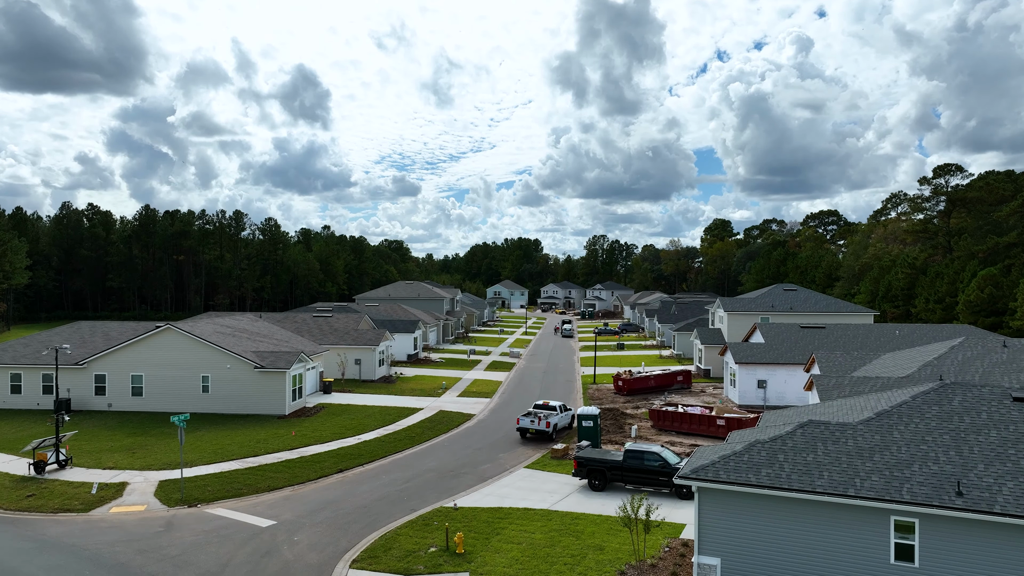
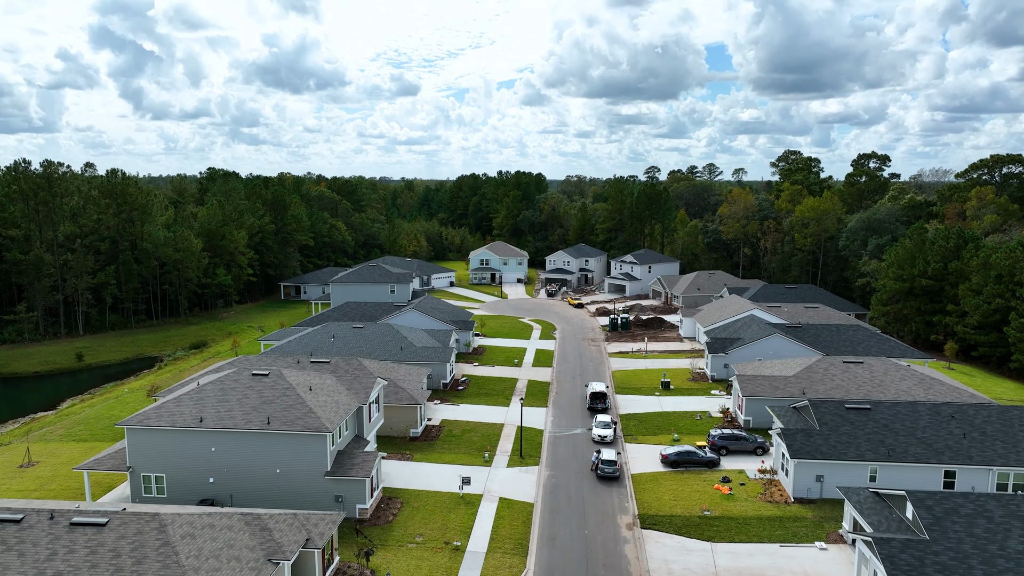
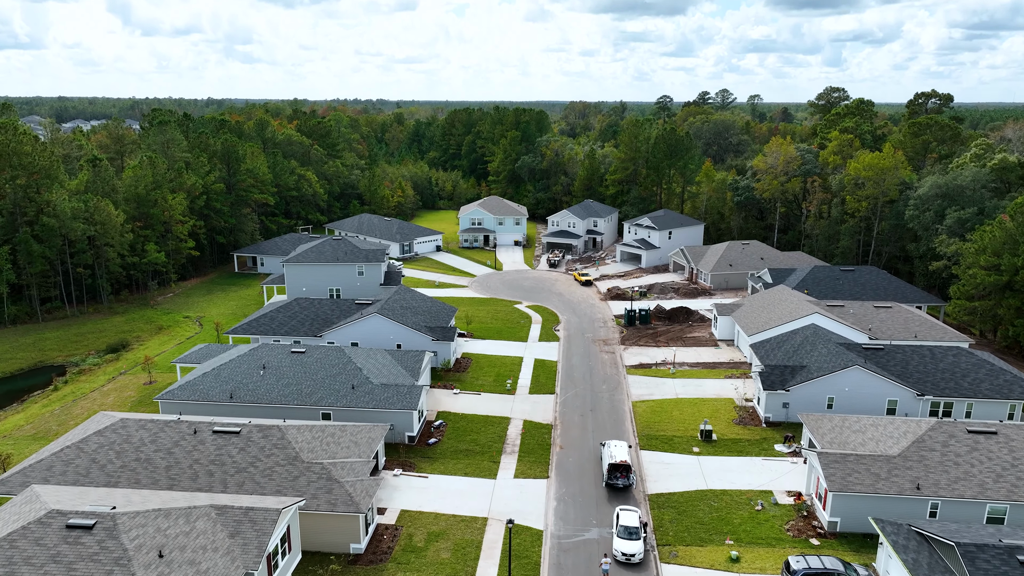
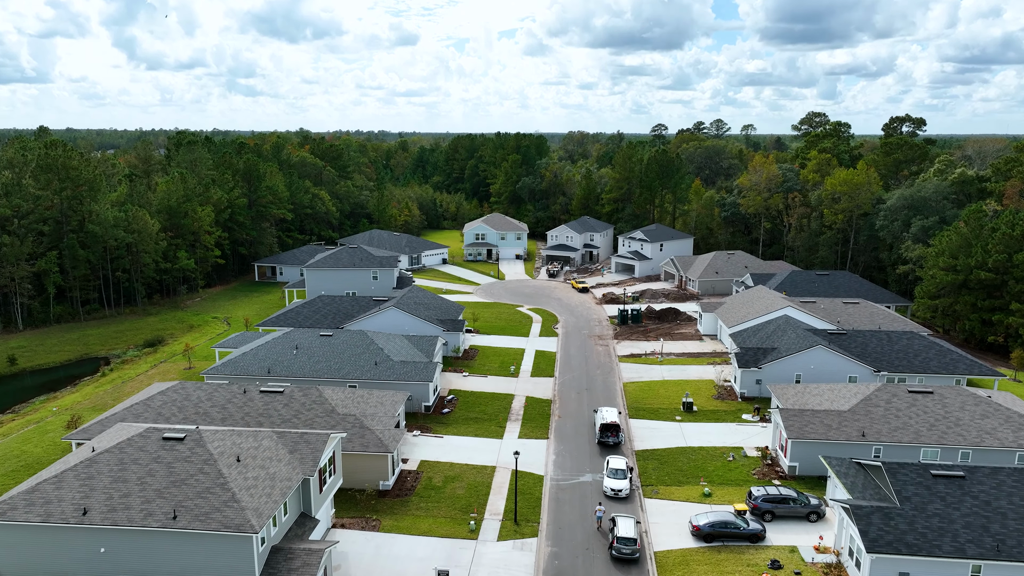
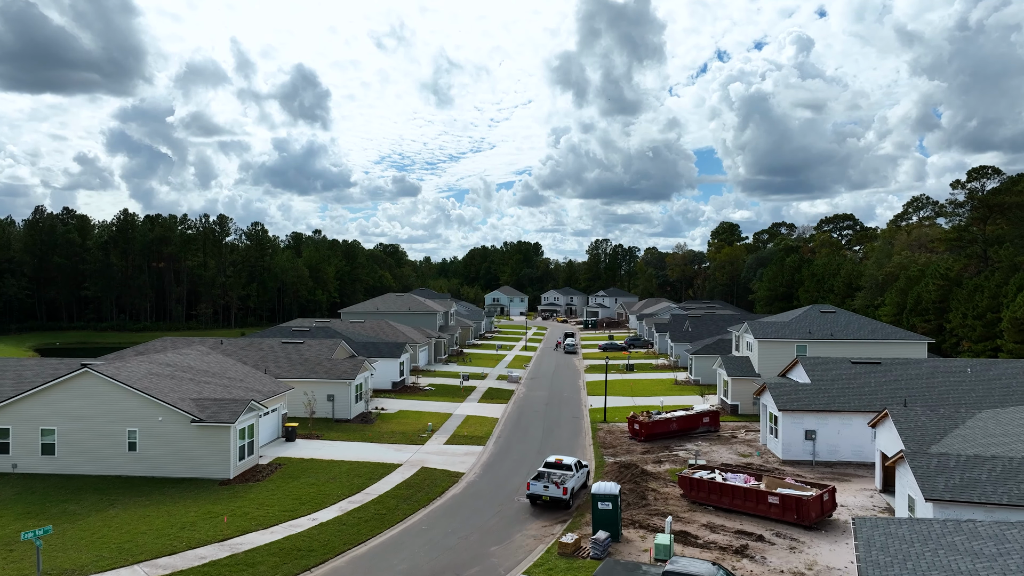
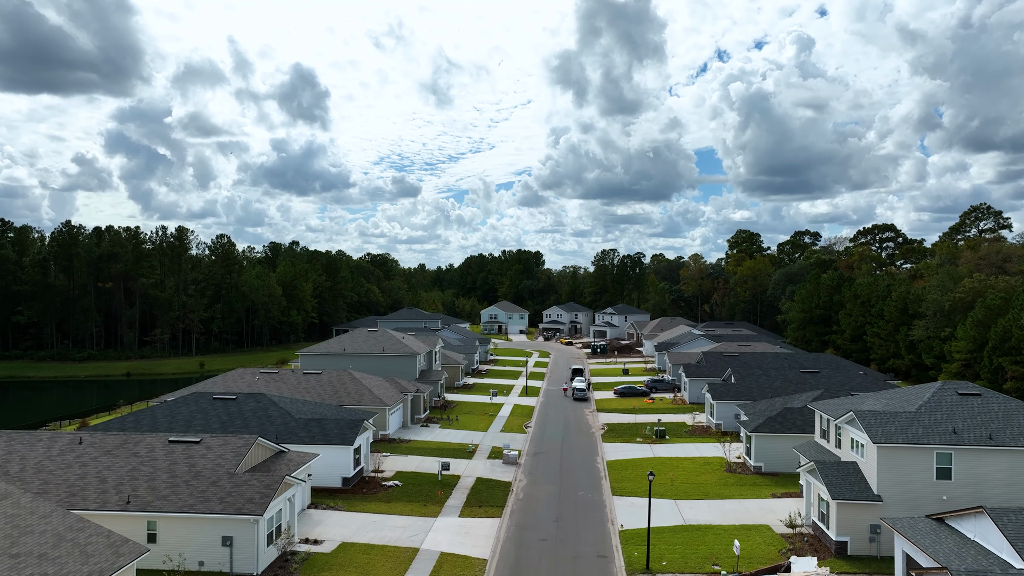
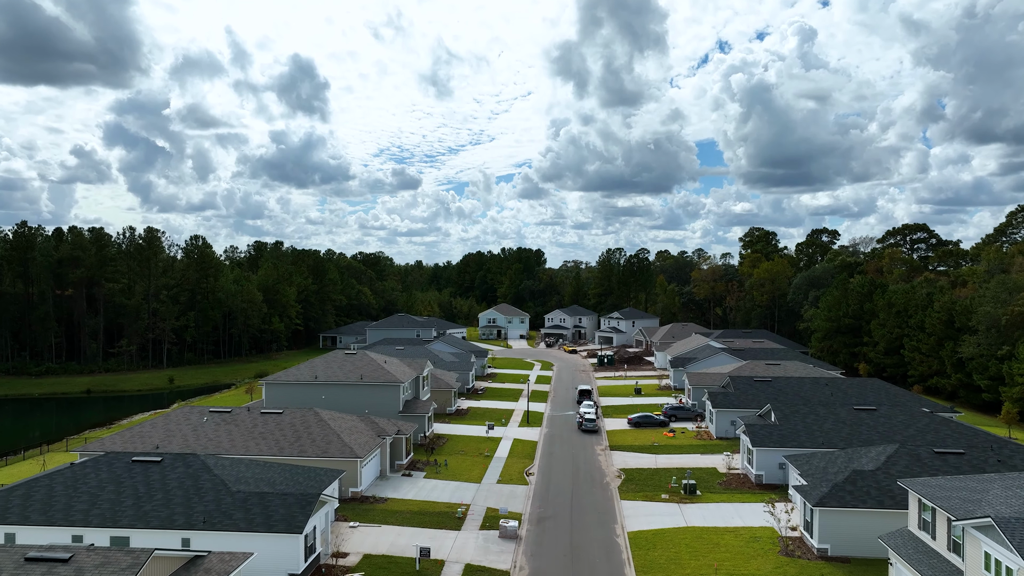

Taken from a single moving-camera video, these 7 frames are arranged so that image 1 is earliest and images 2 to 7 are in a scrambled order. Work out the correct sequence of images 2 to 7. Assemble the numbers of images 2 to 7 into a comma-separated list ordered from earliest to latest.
5, 6, 7, 2, 4, 3
